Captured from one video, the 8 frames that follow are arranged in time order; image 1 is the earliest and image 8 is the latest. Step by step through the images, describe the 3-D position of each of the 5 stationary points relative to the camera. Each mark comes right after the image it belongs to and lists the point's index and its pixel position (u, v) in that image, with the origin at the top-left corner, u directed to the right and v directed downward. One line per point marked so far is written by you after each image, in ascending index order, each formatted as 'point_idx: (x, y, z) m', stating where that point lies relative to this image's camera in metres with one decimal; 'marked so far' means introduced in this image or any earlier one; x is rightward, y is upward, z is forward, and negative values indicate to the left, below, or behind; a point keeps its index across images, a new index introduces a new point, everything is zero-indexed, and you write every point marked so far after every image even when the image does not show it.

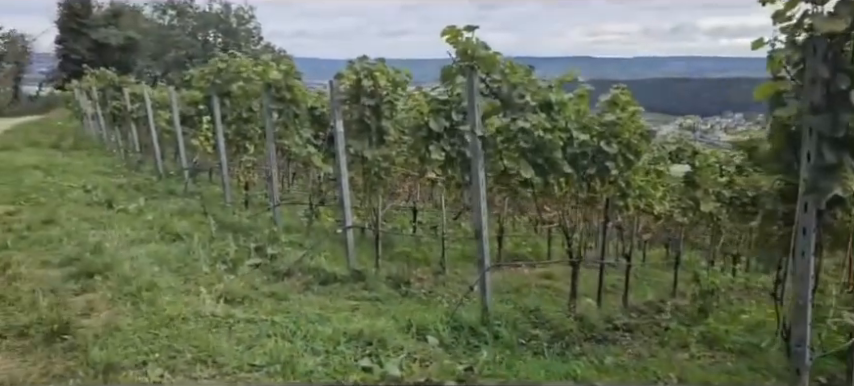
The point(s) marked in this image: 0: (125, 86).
0: (-7.1, +2.5, +16.5) m
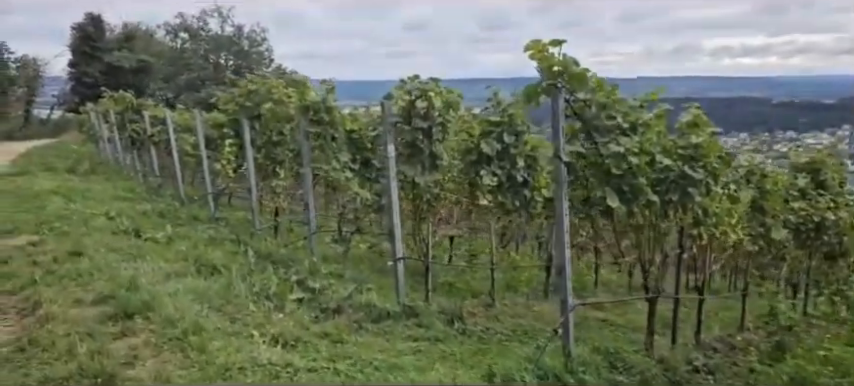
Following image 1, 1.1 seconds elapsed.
0: (-6.5, +1.9, +16.2) m
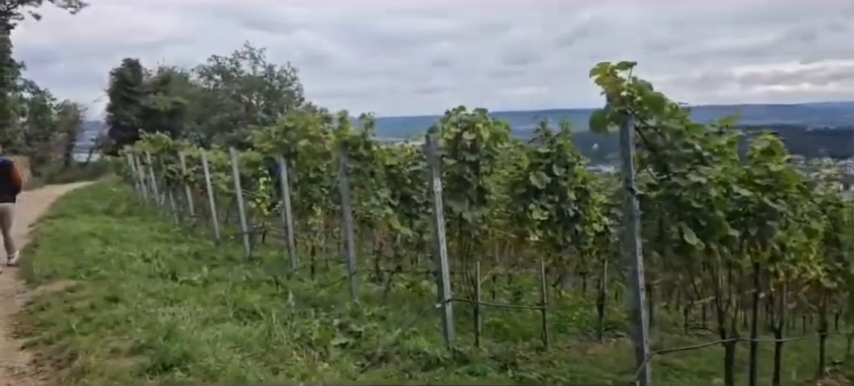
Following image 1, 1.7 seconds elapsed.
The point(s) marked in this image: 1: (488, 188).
0: (-5.7, +1.0, +16.2) m
1: (+0.5, 0.0, +6.0) m
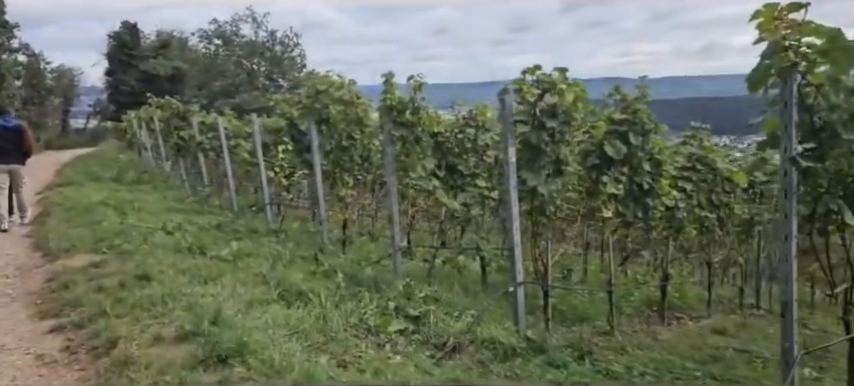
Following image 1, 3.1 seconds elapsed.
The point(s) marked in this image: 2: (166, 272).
0: (-5.2, +1.7, +15.5) m
1: (+1.1, +0.3, +5.4) m
2: (-2.4, -0.7, +6.3) m
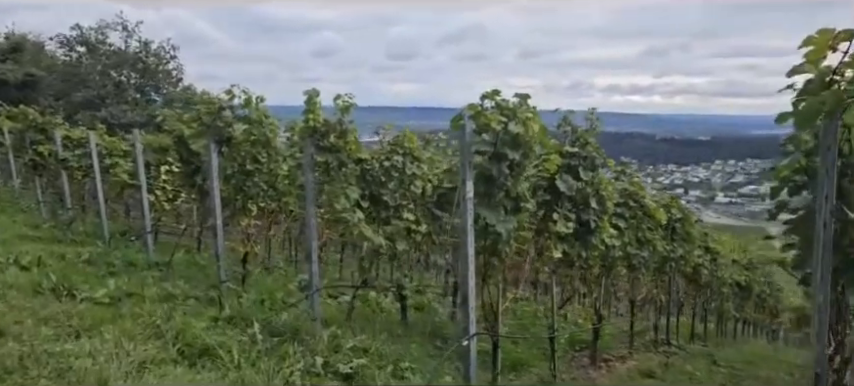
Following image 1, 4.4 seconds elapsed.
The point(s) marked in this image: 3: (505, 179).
0: (-7.3, +1.3, +13.7) m
1: (+0.7, 0.0, +4.8) m
2: (-2.9, -0.9, +5.1) m
3: (+0.5, +0.1, +4.6) m
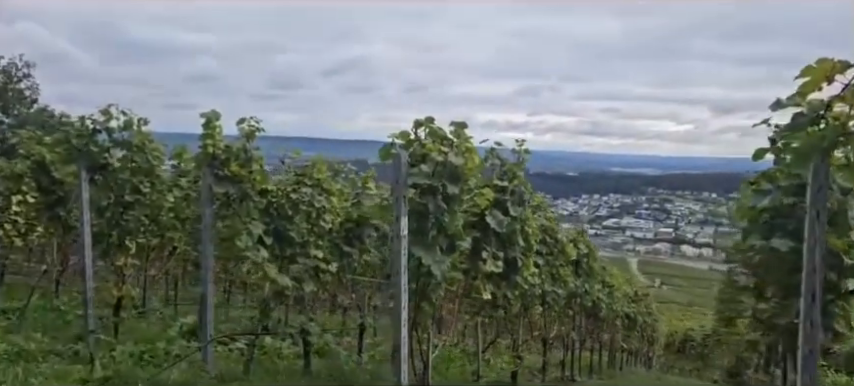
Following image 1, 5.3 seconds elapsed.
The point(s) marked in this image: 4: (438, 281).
0: (-9.2, +0.7, +11.8) m
1: (+0.2, -0.2, +4.3) m
2: (-3.3, -1.1, +3.9) m
3: (+0.1, -0.1, +4.1) m
4: (0.0, -0.5, +4.3) m
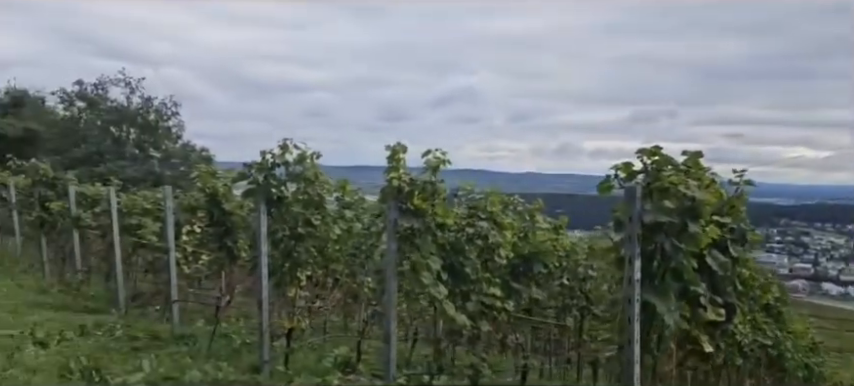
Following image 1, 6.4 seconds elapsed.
0: (-6.7, +0.2, +12.9) m
1: (+1.4, -0.5, +4.0) m
2: (-2.1, -1.3, +4.1) m
3: (+1.3, -0.3, +3.8) m
4: (+1.2, -0.7, +4.0) m
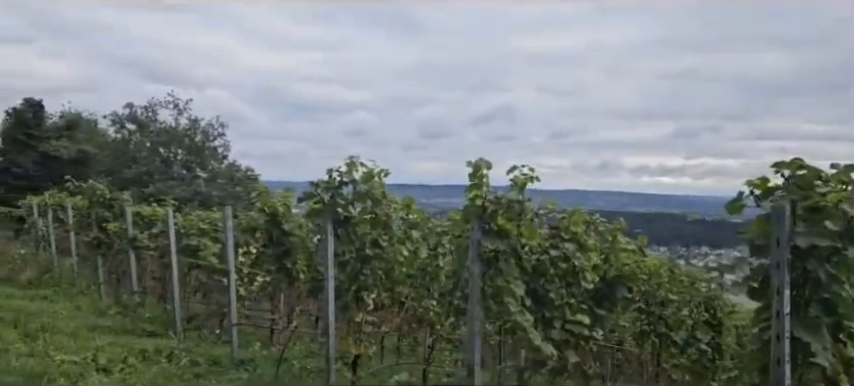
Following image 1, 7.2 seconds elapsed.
0: (-5.6, -0.2, +12.8) m
1: (+1.9, -0.5, +3.5) m
2: (-1.6, -1.5, +3.8) m
3: (+1.8, -0.4, +3.3) m
4: (+1.8, -0.8, +3.5) m
